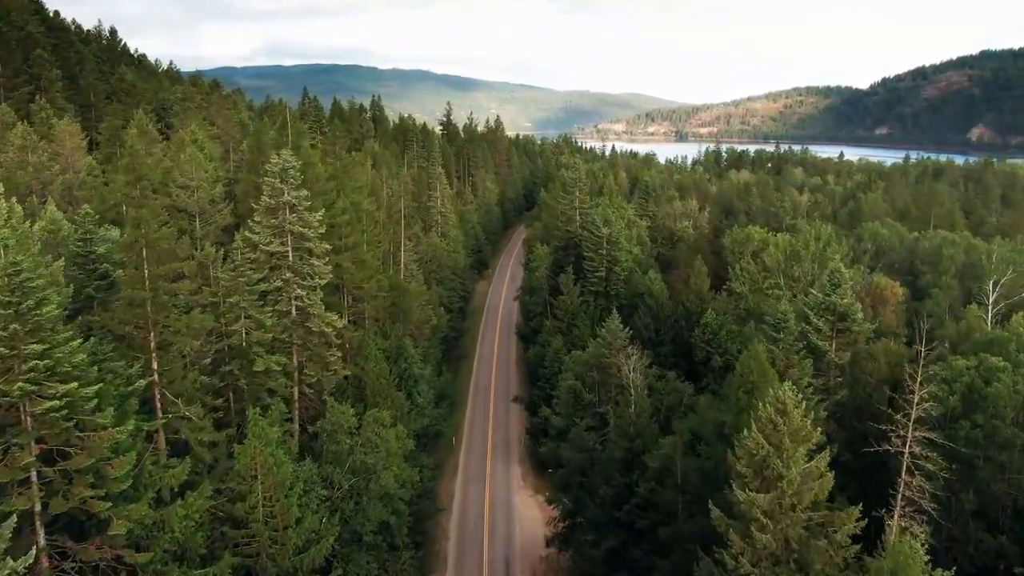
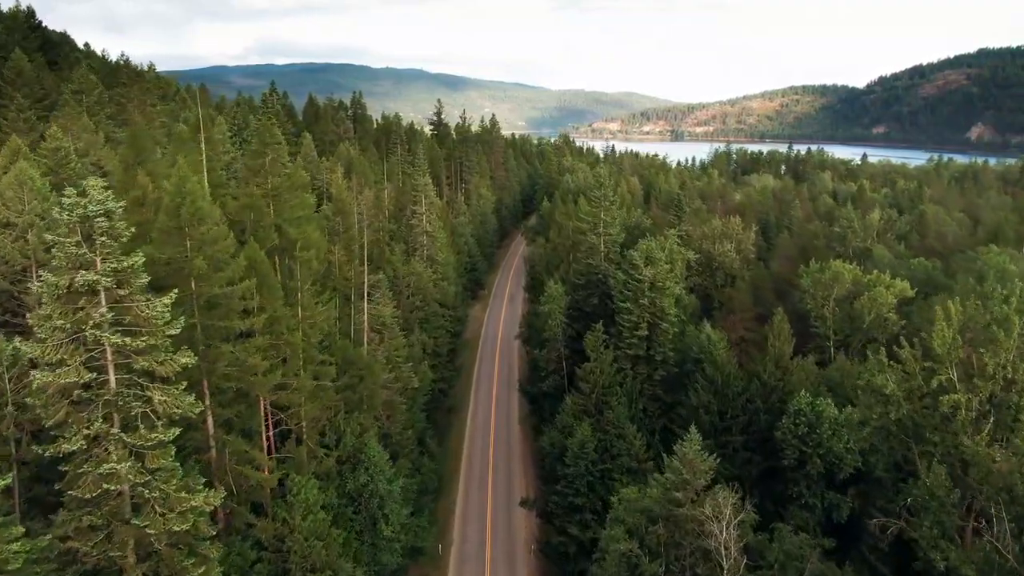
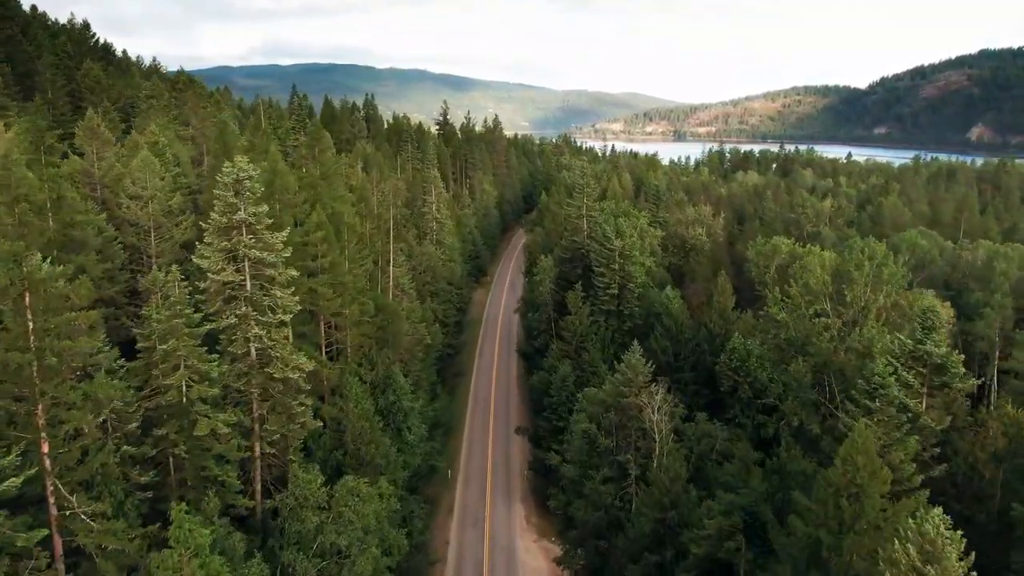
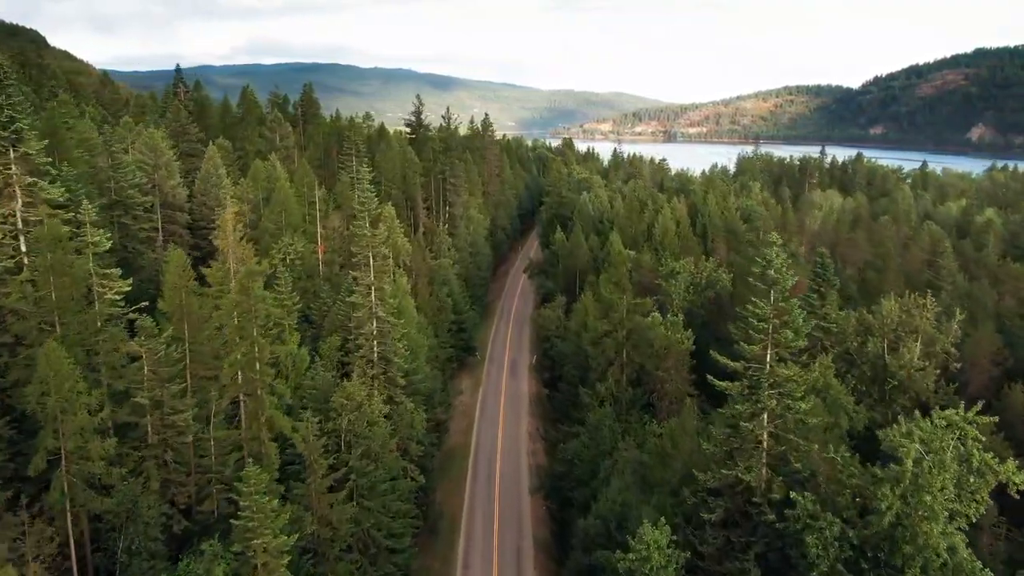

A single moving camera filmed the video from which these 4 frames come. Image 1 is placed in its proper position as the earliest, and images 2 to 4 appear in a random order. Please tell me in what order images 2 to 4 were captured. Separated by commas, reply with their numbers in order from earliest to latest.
3, 2, 4
